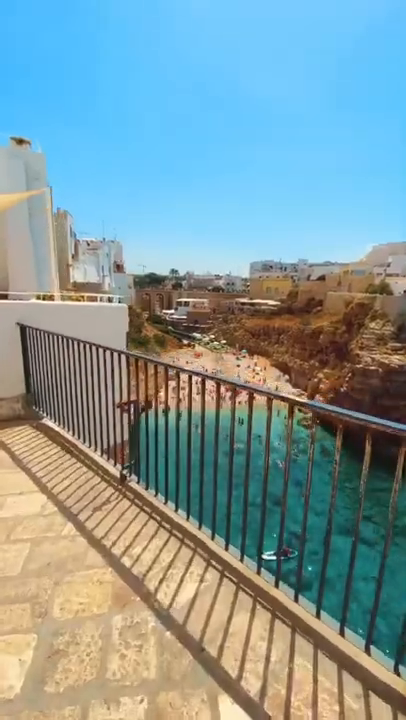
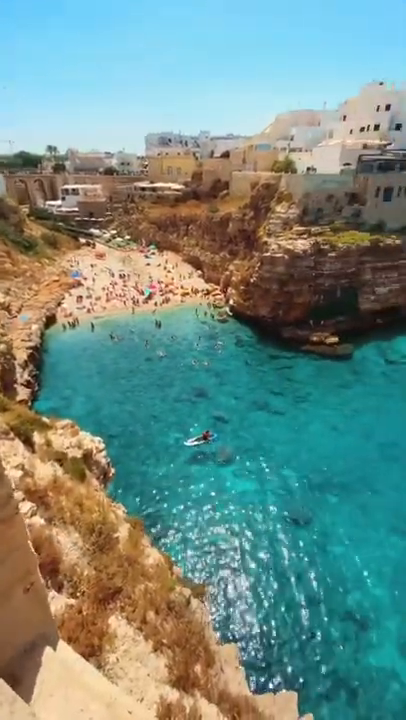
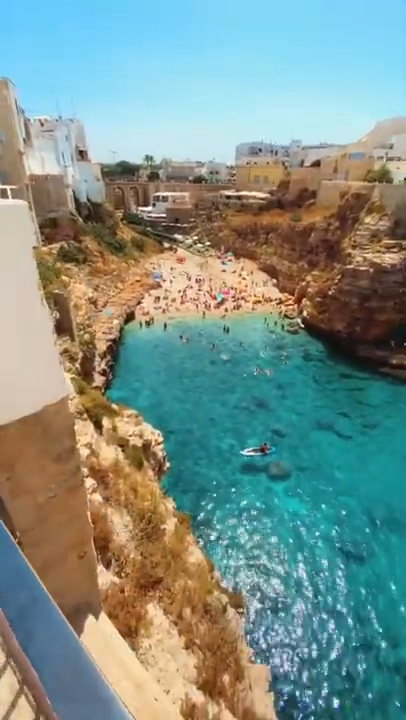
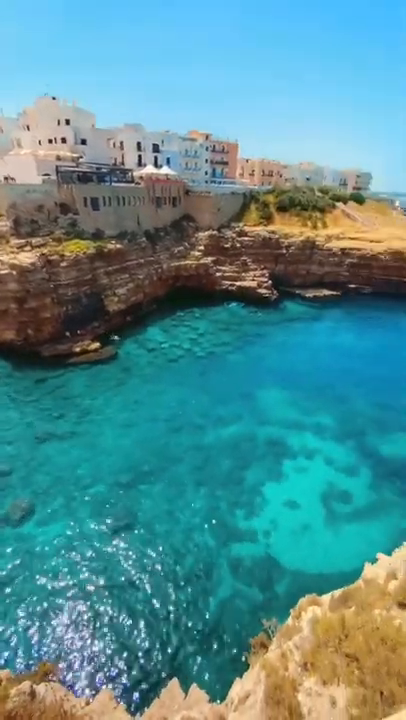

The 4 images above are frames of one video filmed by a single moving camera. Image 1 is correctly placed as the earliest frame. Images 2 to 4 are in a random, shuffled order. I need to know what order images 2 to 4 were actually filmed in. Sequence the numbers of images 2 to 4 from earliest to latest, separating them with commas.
3, 2, 4
